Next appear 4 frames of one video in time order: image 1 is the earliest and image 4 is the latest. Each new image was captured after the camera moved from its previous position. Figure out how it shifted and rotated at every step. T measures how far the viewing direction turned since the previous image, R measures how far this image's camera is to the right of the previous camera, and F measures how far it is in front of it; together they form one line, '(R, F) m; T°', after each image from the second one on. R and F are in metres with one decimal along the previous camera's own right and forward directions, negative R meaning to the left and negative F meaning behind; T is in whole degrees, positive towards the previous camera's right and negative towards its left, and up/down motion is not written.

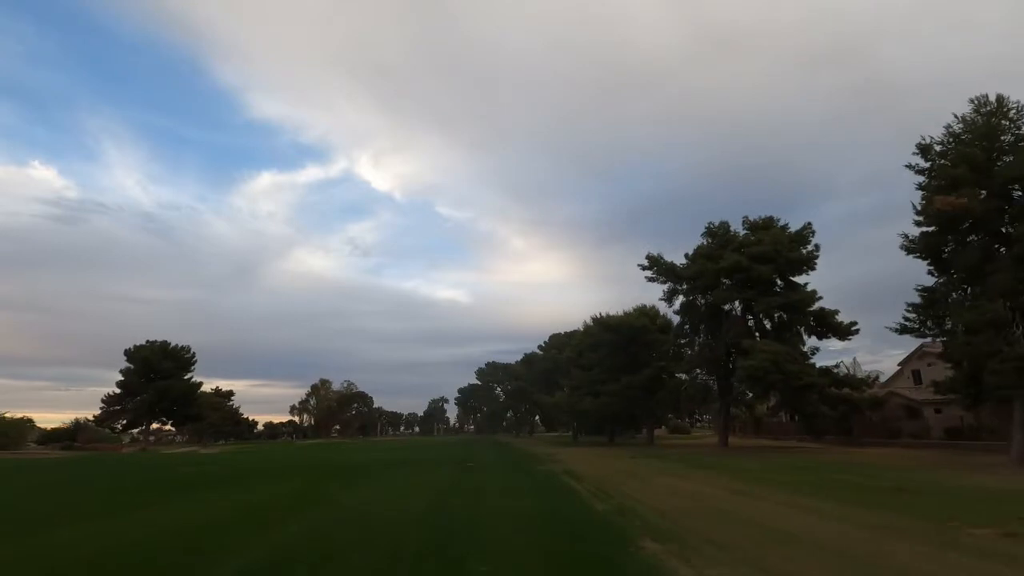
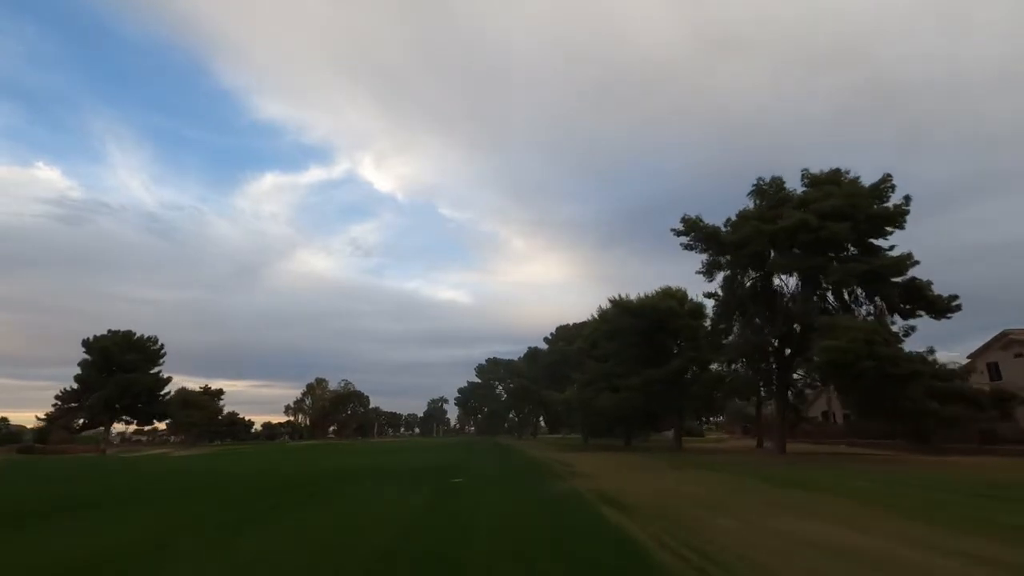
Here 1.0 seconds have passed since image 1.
(-0.2, +8.5) m; 0°
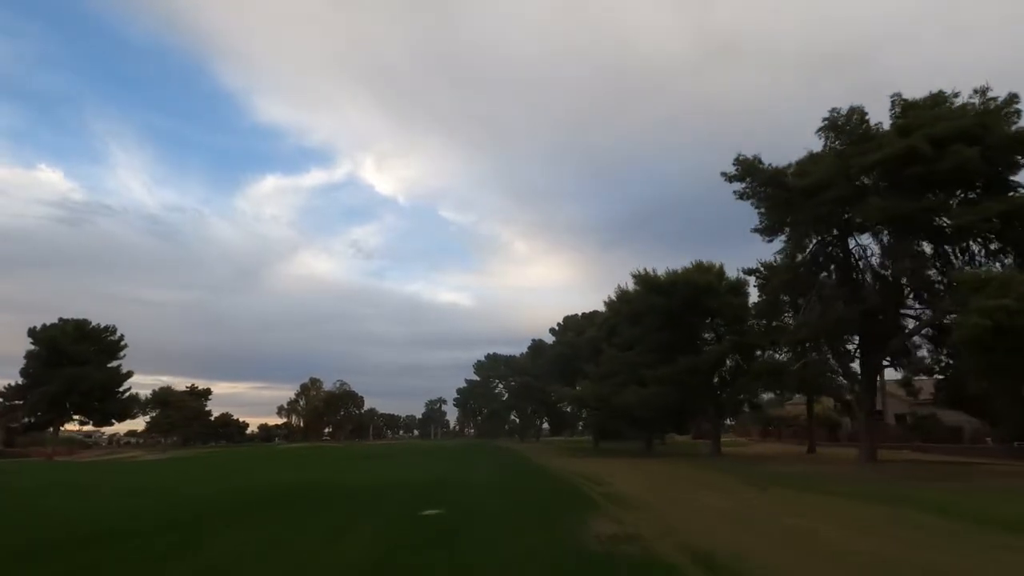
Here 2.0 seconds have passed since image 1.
(-0.1, +8.4) m; 0°
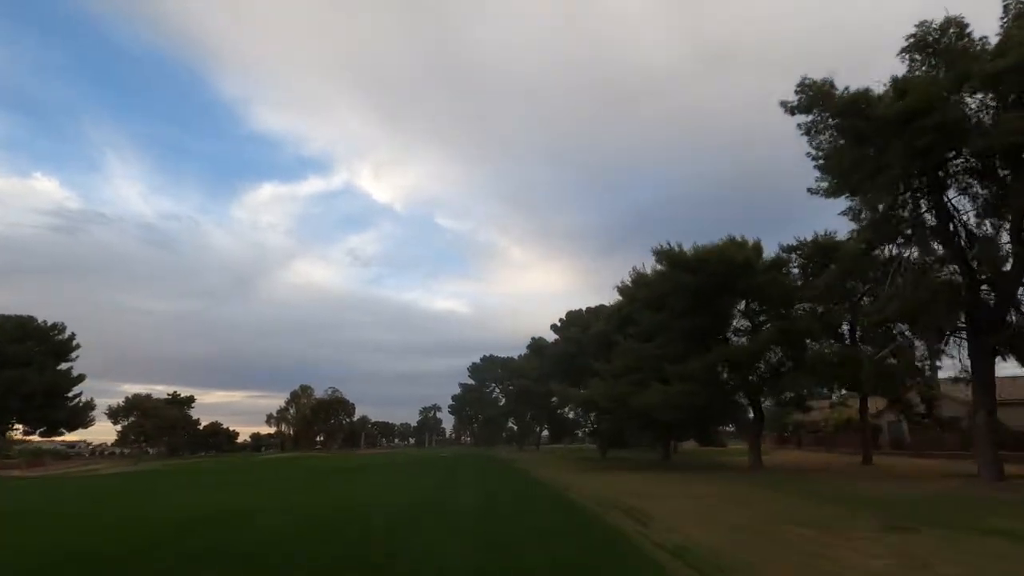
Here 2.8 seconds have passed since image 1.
(0.0, +7.0) m; 0°
